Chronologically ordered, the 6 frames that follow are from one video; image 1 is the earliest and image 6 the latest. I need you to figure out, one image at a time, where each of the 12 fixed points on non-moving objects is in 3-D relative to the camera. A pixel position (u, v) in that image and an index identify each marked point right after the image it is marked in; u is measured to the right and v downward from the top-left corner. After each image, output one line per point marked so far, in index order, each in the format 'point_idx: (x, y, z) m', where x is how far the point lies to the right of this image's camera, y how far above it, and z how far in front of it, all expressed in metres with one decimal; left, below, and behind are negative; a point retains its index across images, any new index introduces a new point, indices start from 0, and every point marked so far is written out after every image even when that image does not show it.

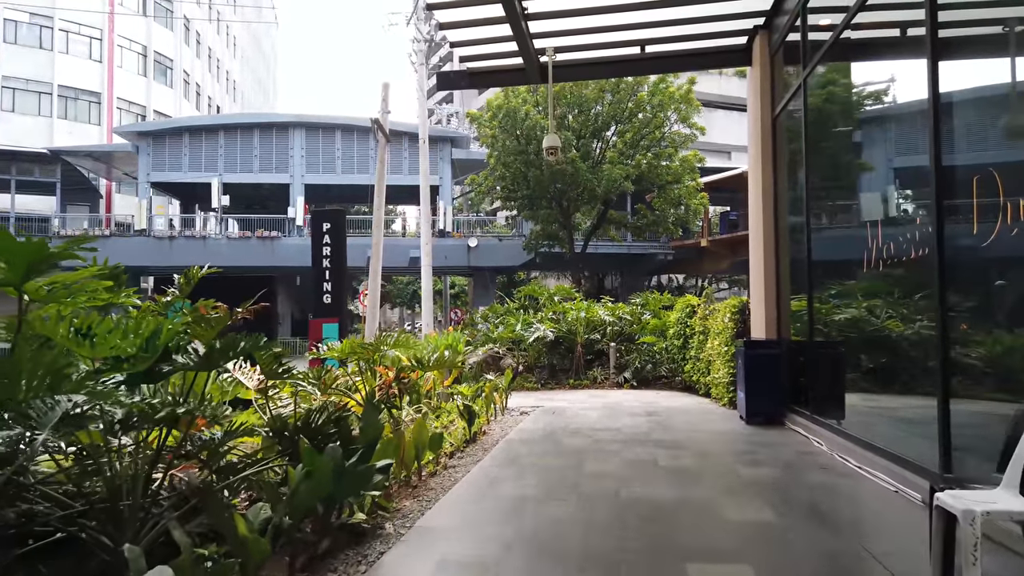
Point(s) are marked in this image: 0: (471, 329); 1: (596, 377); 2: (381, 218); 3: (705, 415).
0: (-0.8, -0.8, +15.6) m
1: (+1.5, -1.6, +13.8) m
2: (-2.8, +1.5, +16.5) m
3: (+2.2, -1.5, +8.8) m
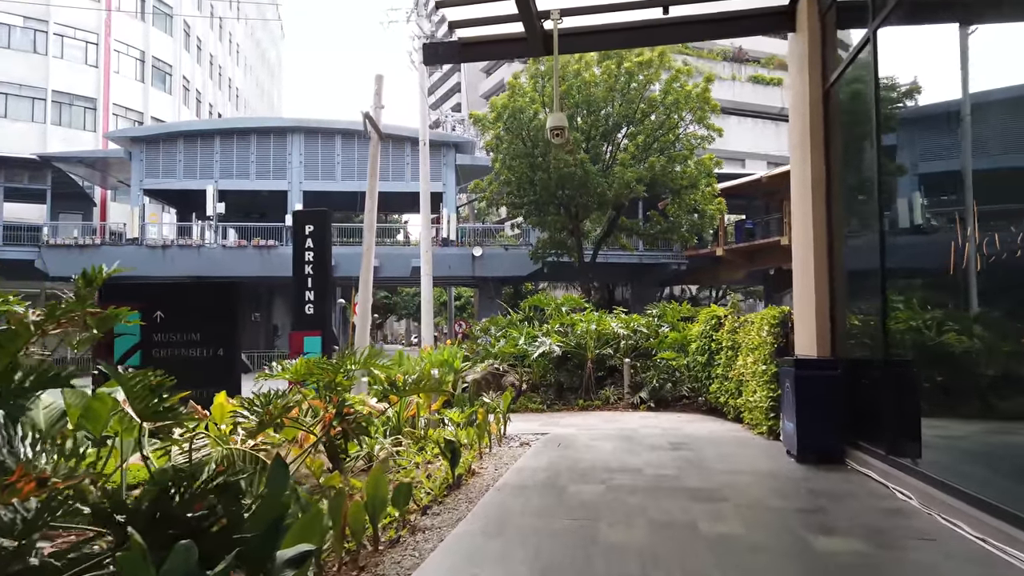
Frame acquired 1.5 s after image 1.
0: (-0.7, -1.0, +14.1) m
1: (+1.6, -1.8, +12.3) m
2: (-2.8, +1.3, +15.1) m
3: (+2.2, -1.6, +7.3) m
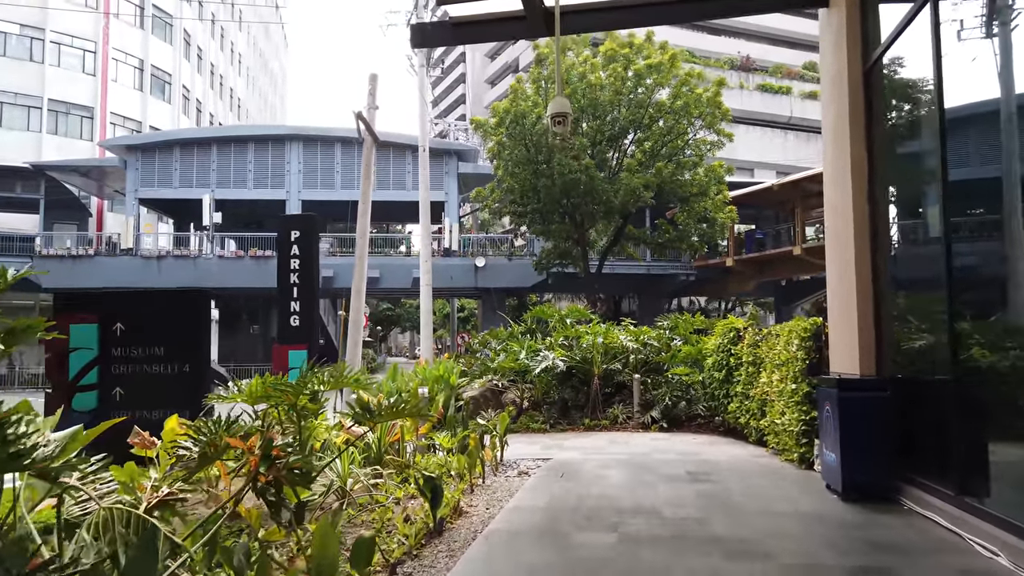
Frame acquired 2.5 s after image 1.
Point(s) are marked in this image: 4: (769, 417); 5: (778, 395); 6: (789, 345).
0: (-0.7, -1.2, +13.2) m
1: (+1.6, -1.9, +11.4) m
2: (-2.7, +1.1, +14.3) m
3: (+2.2, -1.6, +6.4) m
4: (+2.7, -1.4, +8.1) m
5: (+2.7, -1.1, +7.7) m
6: (+2.7, -0.6, +7.5) m
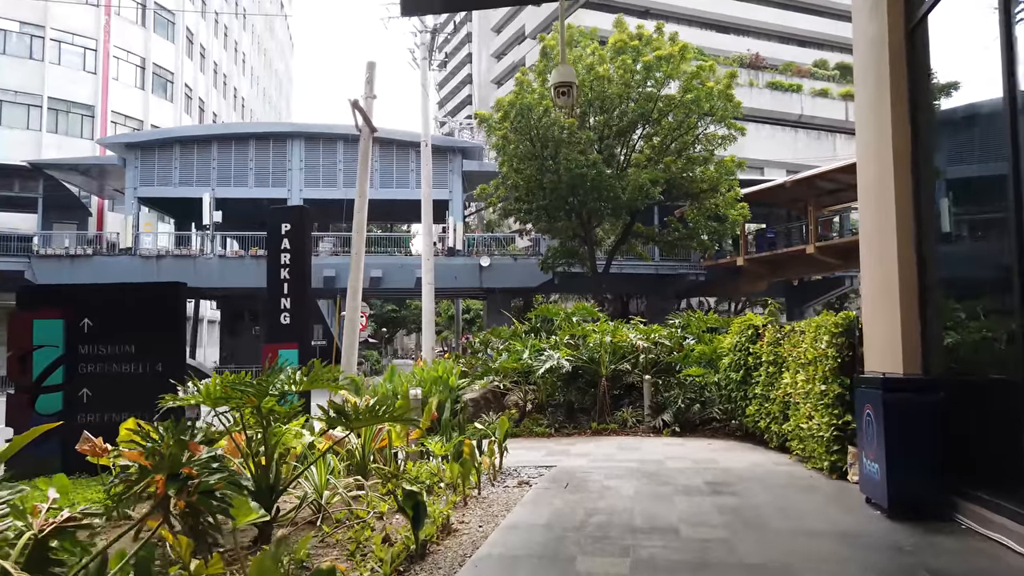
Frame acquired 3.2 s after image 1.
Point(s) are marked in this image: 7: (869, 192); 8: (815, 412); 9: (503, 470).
0: (-0.7, -1.2, +12.6) m
1: (+1.6, -1.9, +10.7) m
2: (-2.7, +1.2, +13.6) m
3: (+2.2, -1.5, +5.7) m
4: (+2.7, -1.3, +7.4) m
5: (+2.7, -1.0, +7.1) m
6: (+2.7, -0.5, +6.8) m
7: (+3.1, +0.8, +6.6) m
8: (+2.6, -1.1, +6.6) m
9: (-0.1, -1.7, +7.2) m
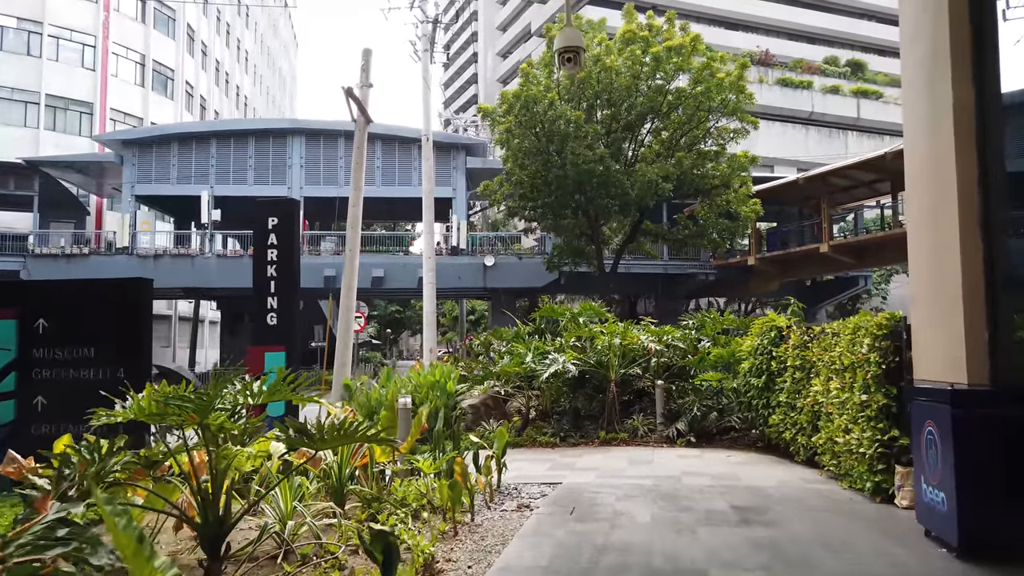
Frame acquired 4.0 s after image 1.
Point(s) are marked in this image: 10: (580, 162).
0: (-0.6, -1.1, +11.8) m
1: (+1.6, -1.9, +10.0) m
2: (-2.6, +1.2, +12.9) m
3: (+2.1, -1.5, +4.9) m
4: (+2.7, -1.3, +6.7) m
5: (+2.7, -1.0, +6.3) m
6: (+2.7, -0.5, +6.0) m
7: (+3.1, +0.8, +5.8) m
8: (+2.6, -1.1, +5.9) m
9: (-0.1, -1.7, +6.5) m
10: (+1.7, +3.3, +19.8) m
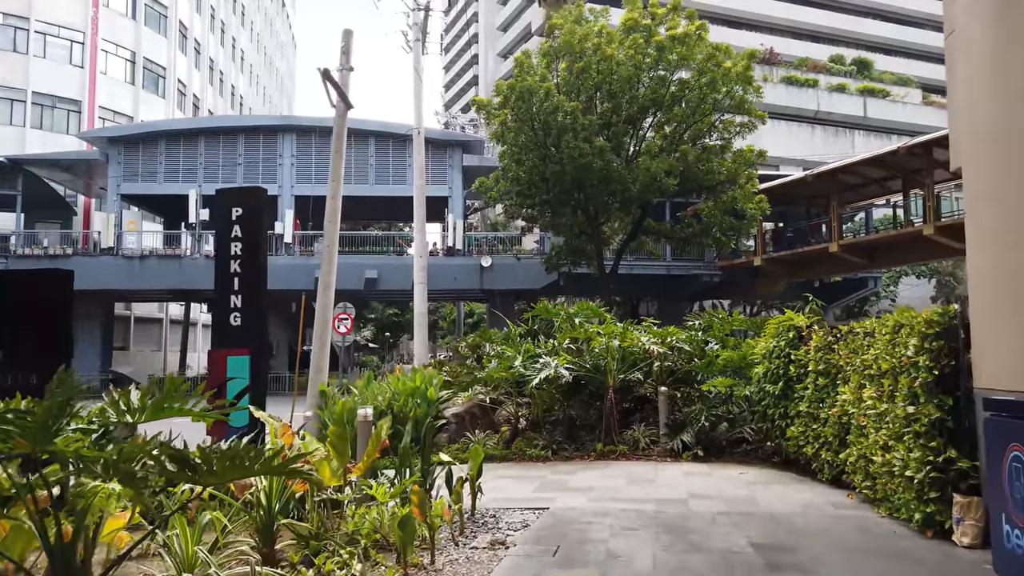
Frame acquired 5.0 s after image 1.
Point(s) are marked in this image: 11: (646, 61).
0: (-0.8, -1.1, +10.9) m
1: (+1.5, -1.8, +9.0) m
2: (-2.8, +1.2, +12.0) m
3: (+2.0, -1.4, +4.0) m
4: (+2.6, -1.2, +5.7) m
5: (+2.5, -0.9, +5.3) m
6: (+2.5, -0.4, +5.1) m
7: (+2.9, +0.9, +4.9) m
8: (+2.5, -1.0, +4.9) m
9: (-0.3, -1.6, +5.5) m
10: (+1.6, +3.3, +18.9) m
11: (+3.5, +5.9, +19.9) m
